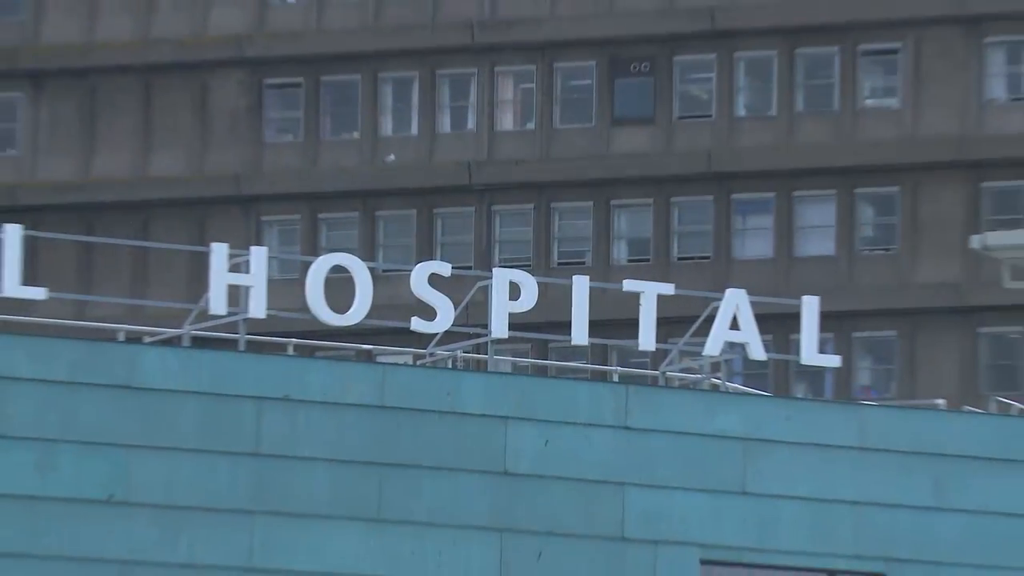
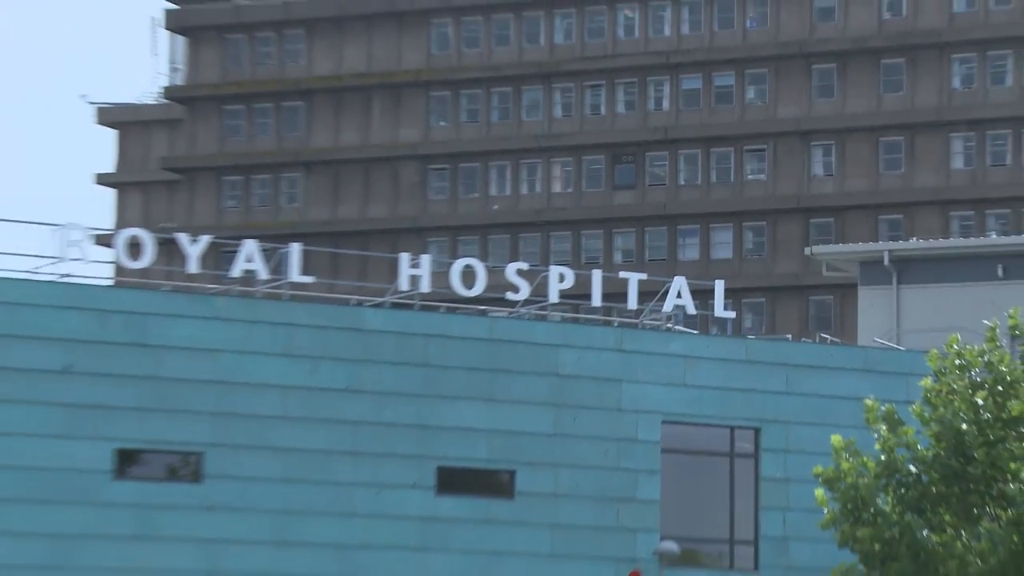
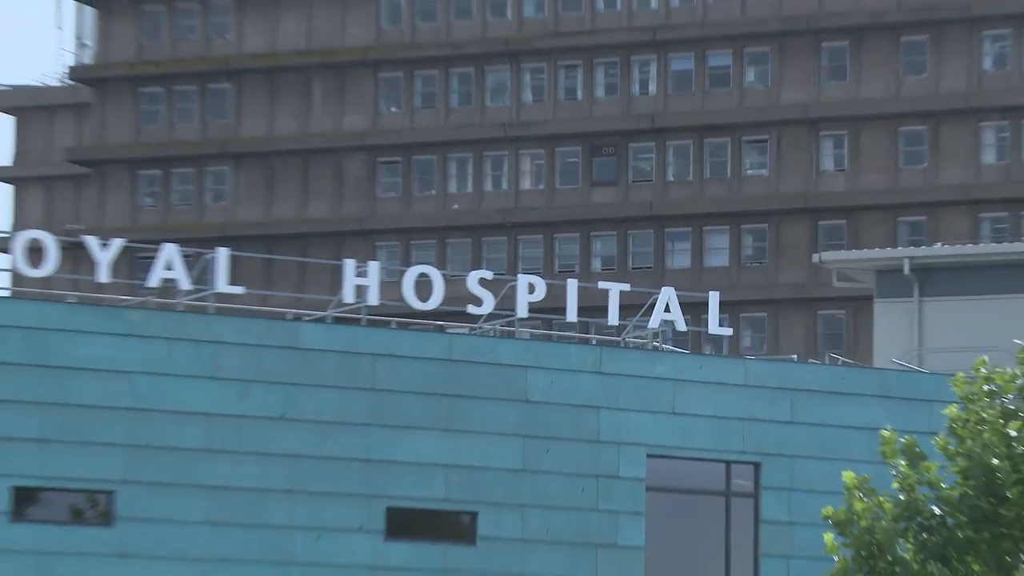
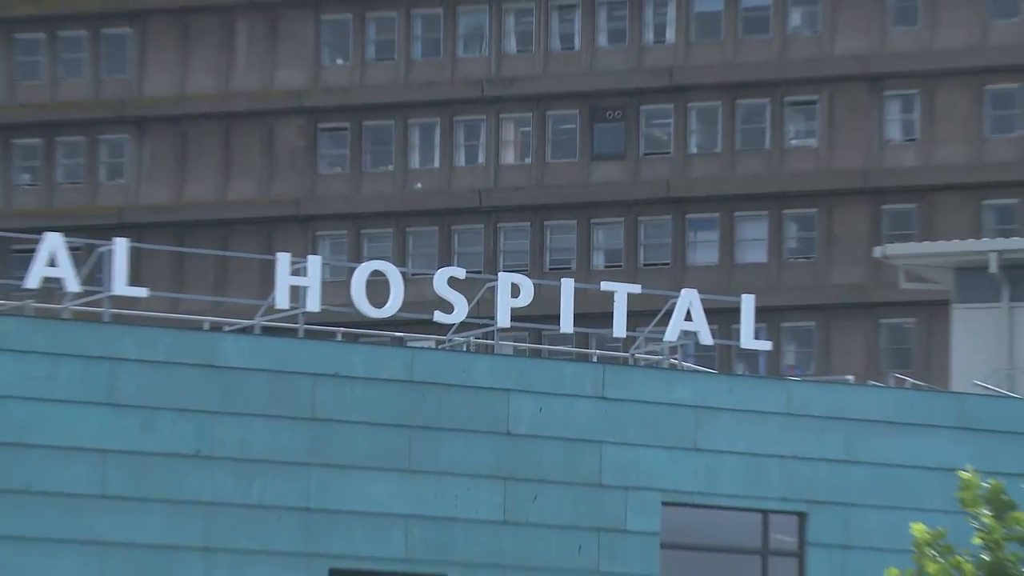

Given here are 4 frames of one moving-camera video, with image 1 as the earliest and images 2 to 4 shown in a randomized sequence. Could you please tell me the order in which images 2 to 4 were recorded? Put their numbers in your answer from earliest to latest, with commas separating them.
4, 3, 2
